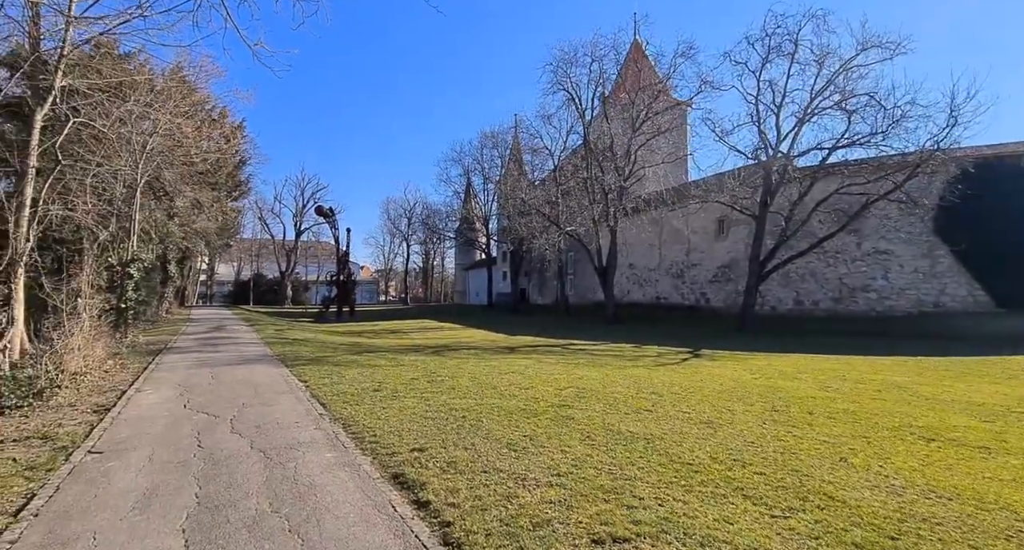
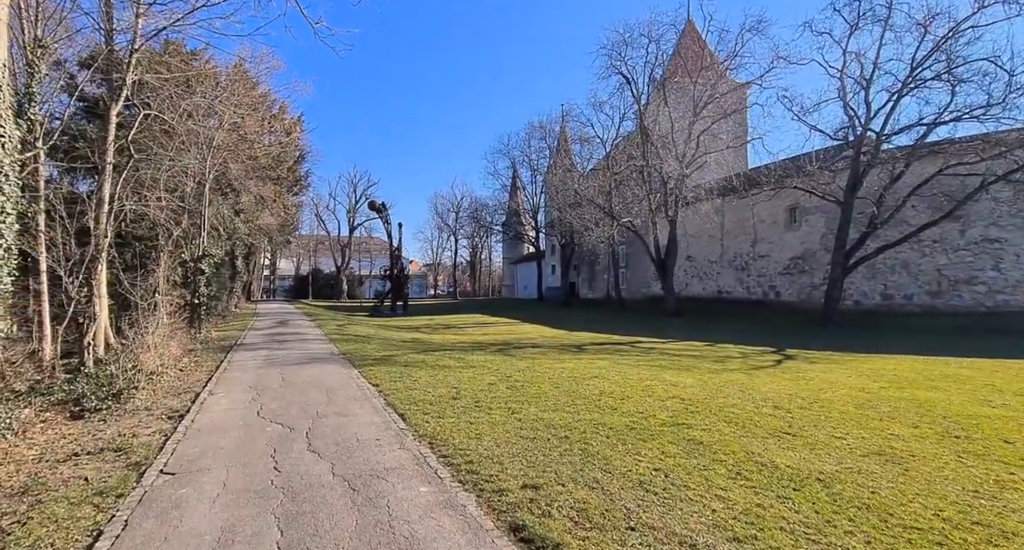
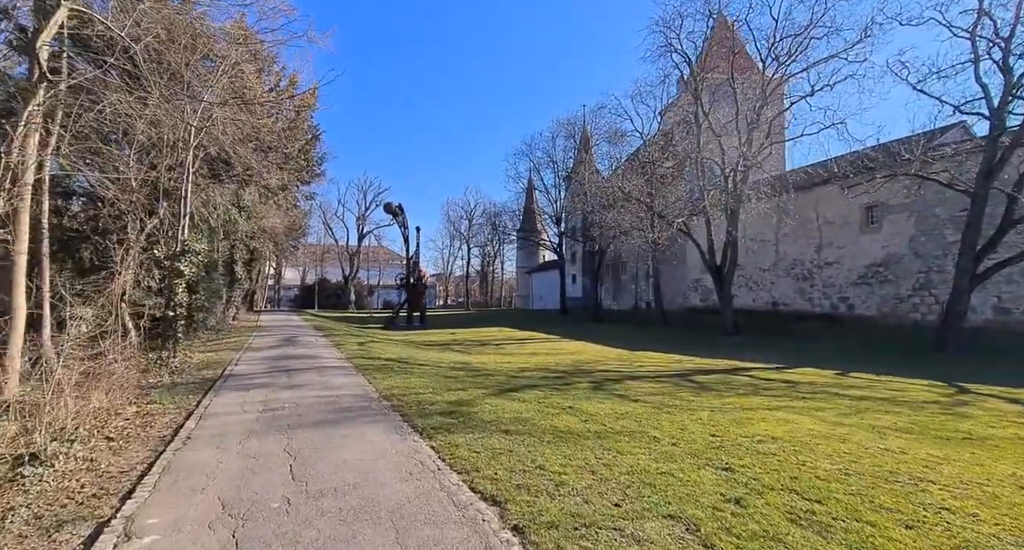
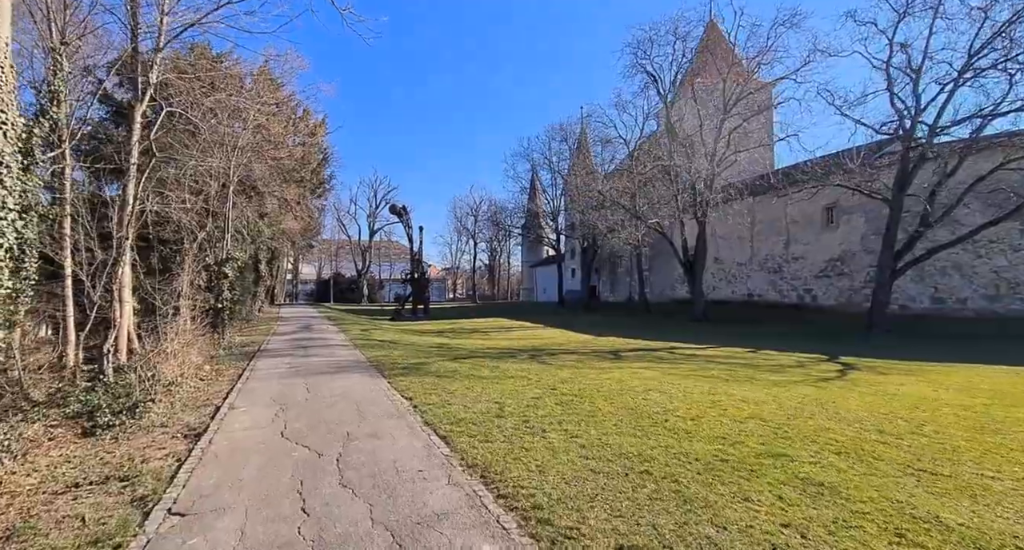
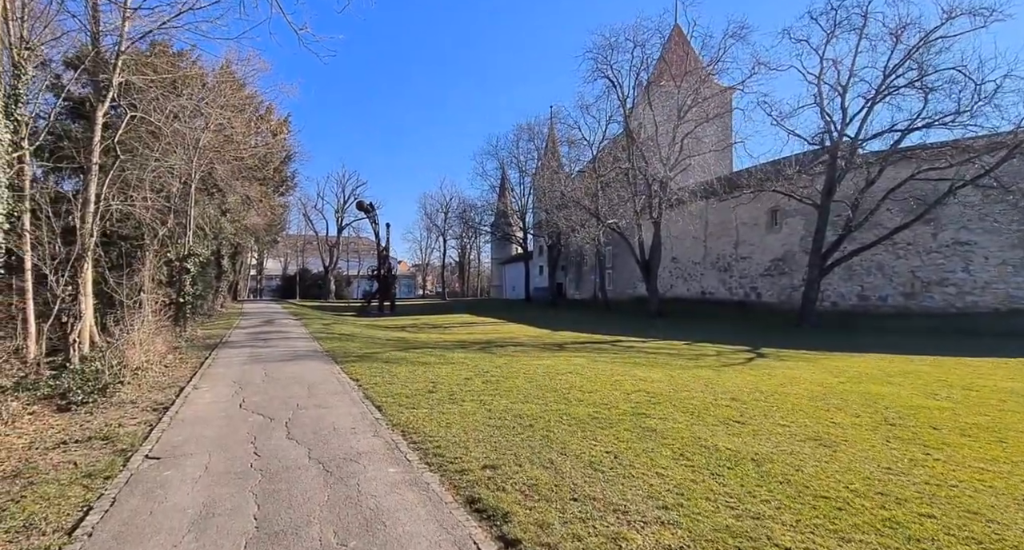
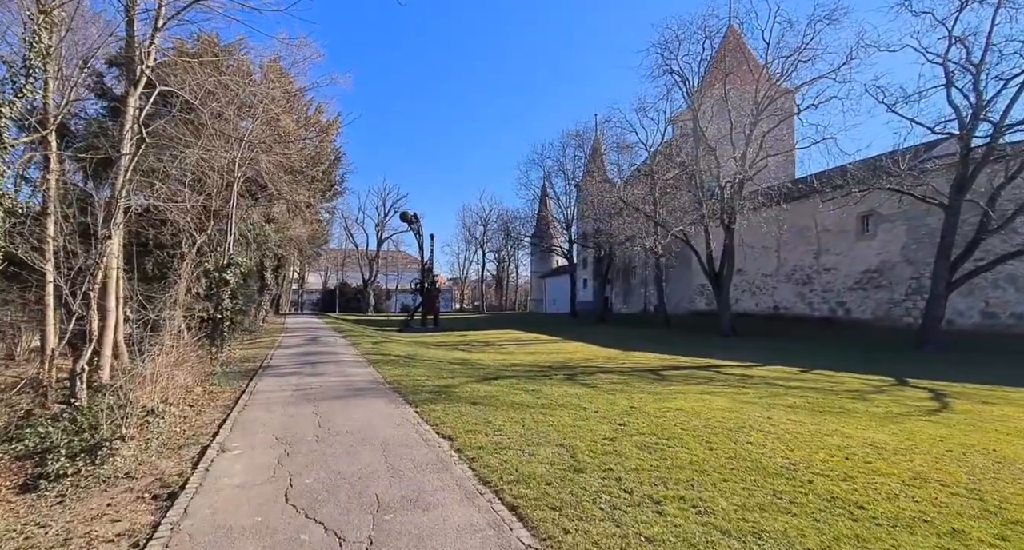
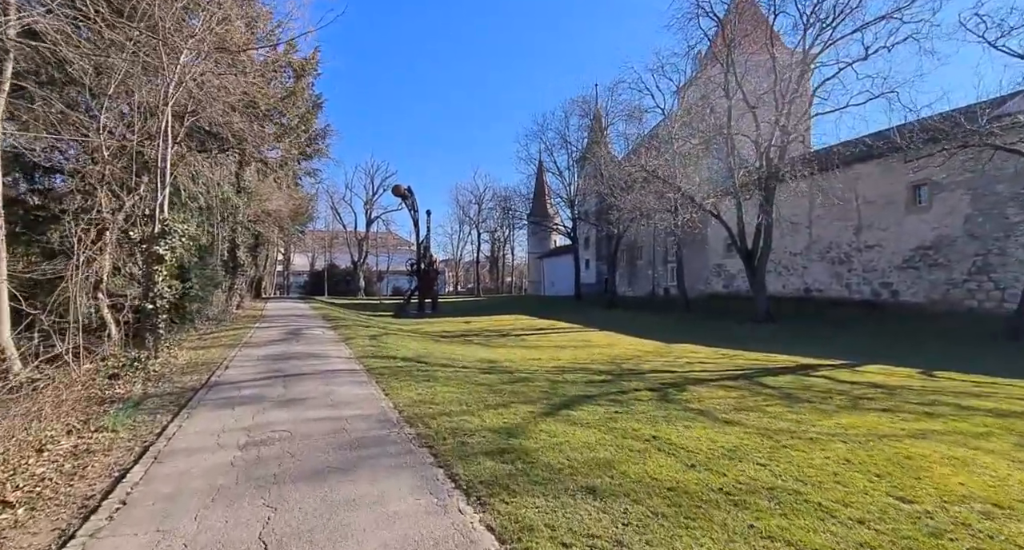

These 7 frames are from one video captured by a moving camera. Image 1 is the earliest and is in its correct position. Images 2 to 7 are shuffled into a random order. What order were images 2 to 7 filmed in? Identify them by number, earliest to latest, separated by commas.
5, 2, 4, 6, 3, 7
